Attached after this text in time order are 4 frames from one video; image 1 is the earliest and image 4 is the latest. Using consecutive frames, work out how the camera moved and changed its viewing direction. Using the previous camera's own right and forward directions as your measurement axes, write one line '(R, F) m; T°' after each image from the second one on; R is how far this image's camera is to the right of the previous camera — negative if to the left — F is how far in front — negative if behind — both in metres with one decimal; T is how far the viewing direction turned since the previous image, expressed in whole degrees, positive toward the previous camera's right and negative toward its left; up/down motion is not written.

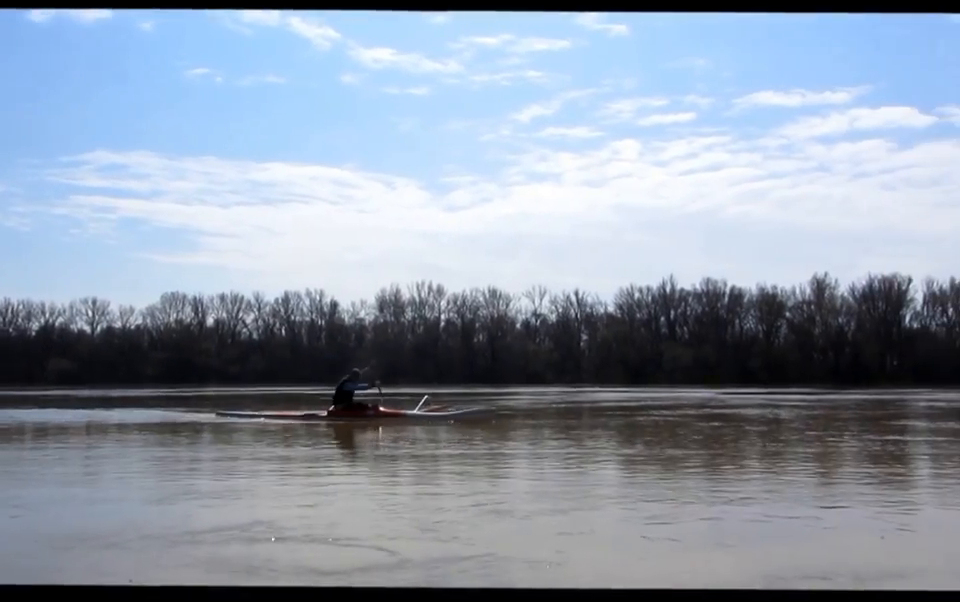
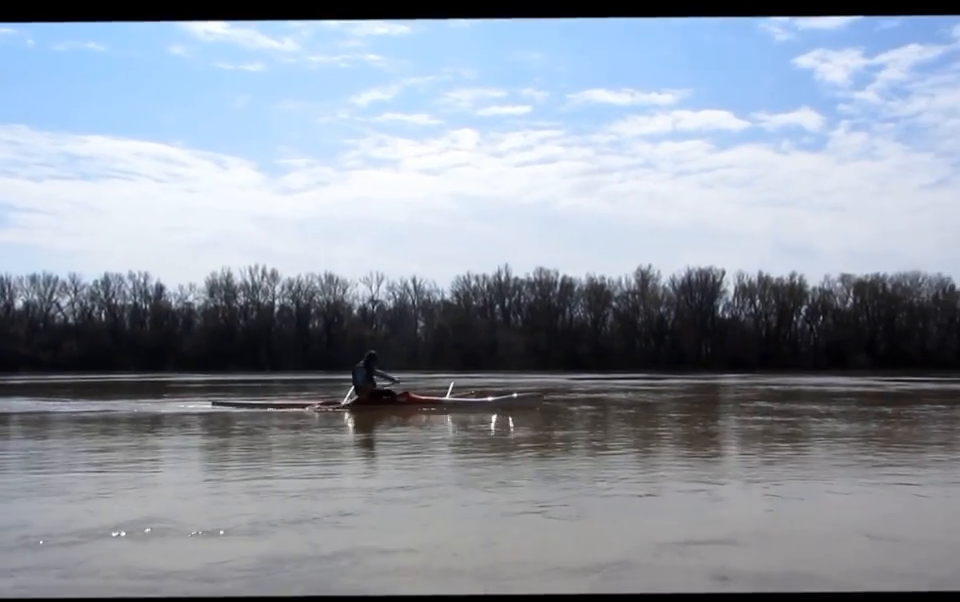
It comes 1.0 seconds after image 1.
(0.0, -0.1) m; +10°
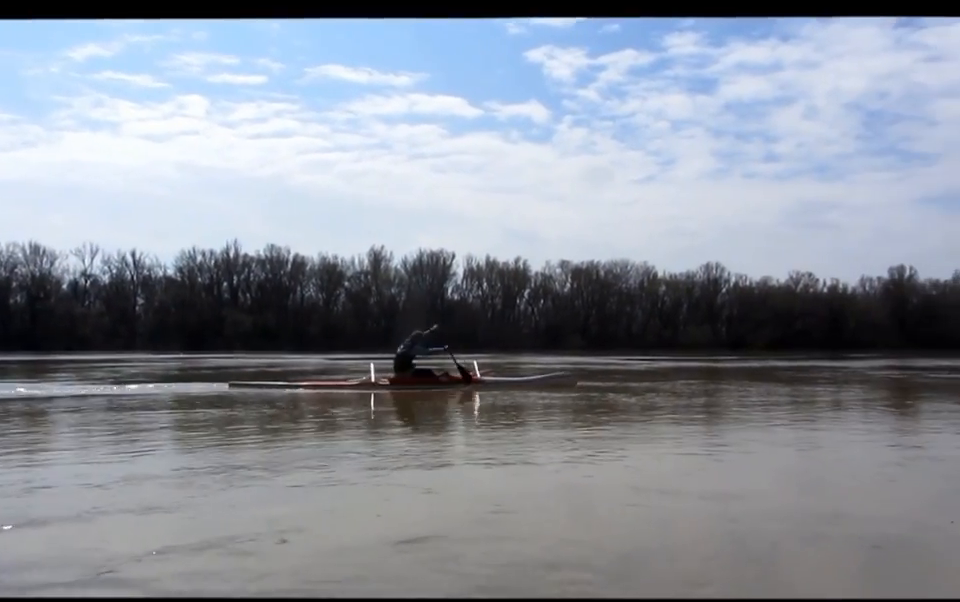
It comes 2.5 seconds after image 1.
(-0.7, +0.2) m; +17°
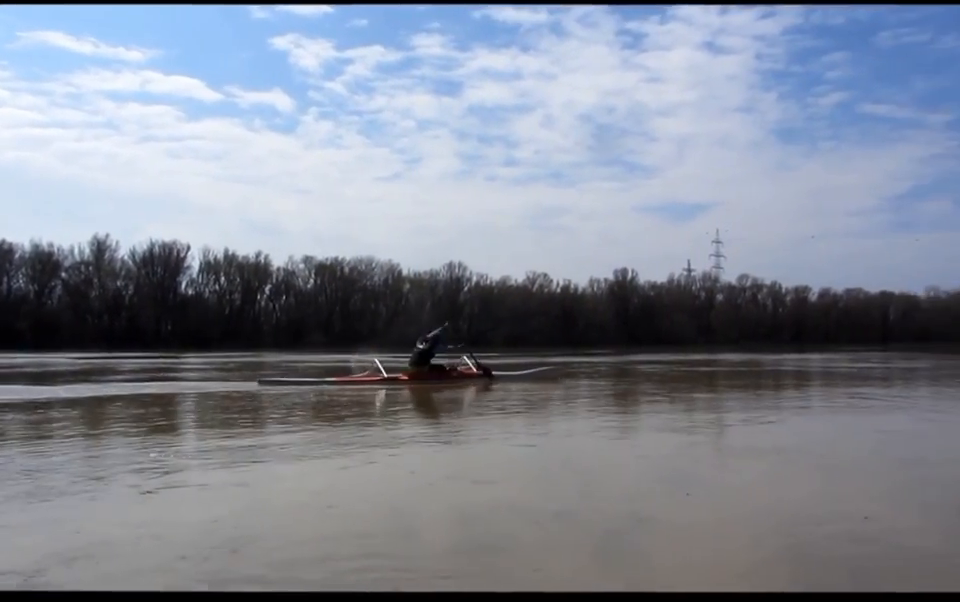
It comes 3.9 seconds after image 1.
(-0.1, -0.2) m; +16°
